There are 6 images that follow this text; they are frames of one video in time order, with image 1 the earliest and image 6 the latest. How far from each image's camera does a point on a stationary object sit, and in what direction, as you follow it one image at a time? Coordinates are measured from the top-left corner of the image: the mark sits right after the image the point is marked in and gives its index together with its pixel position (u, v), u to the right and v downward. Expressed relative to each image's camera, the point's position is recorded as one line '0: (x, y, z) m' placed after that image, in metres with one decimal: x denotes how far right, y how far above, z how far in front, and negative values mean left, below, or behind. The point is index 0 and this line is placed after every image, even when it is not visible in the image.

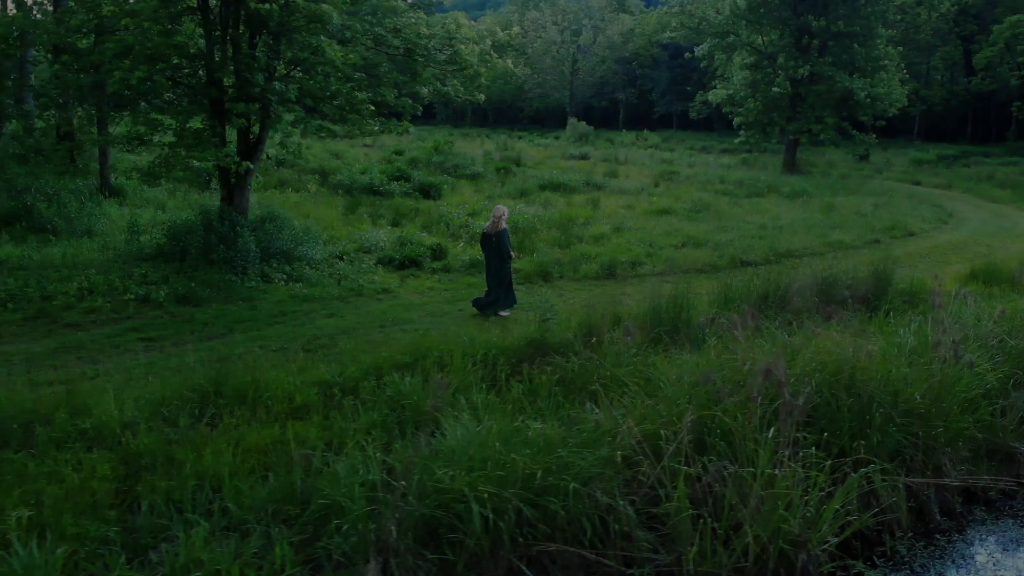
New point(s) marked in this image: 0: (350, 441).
0: (-1.1, -1.0, +6.0) m
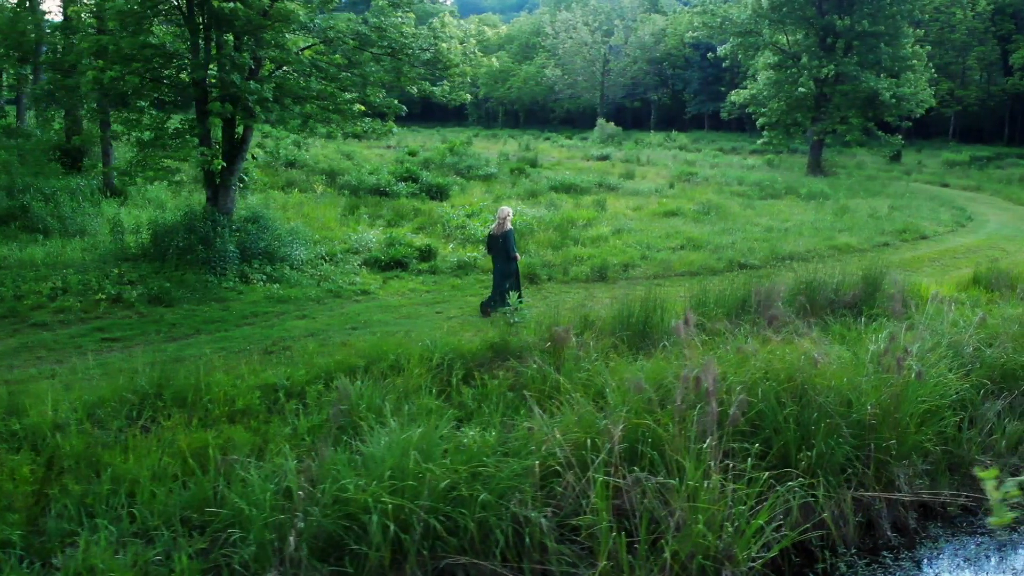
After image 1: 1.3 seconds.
0: (-1.5, -1.0, +5.9) m
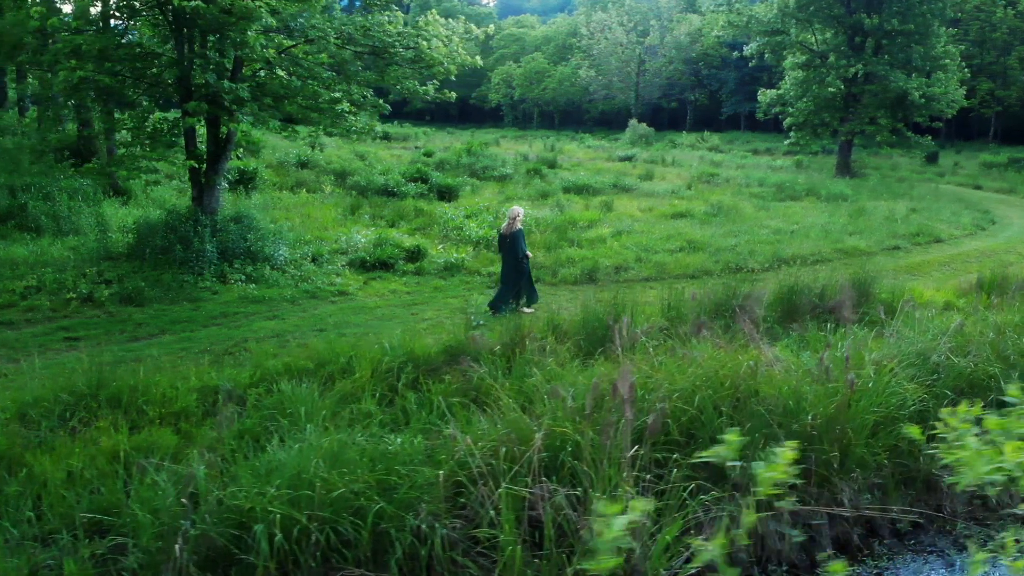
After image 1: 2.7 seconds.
0: (-2.0, -1.0, +5.8) m
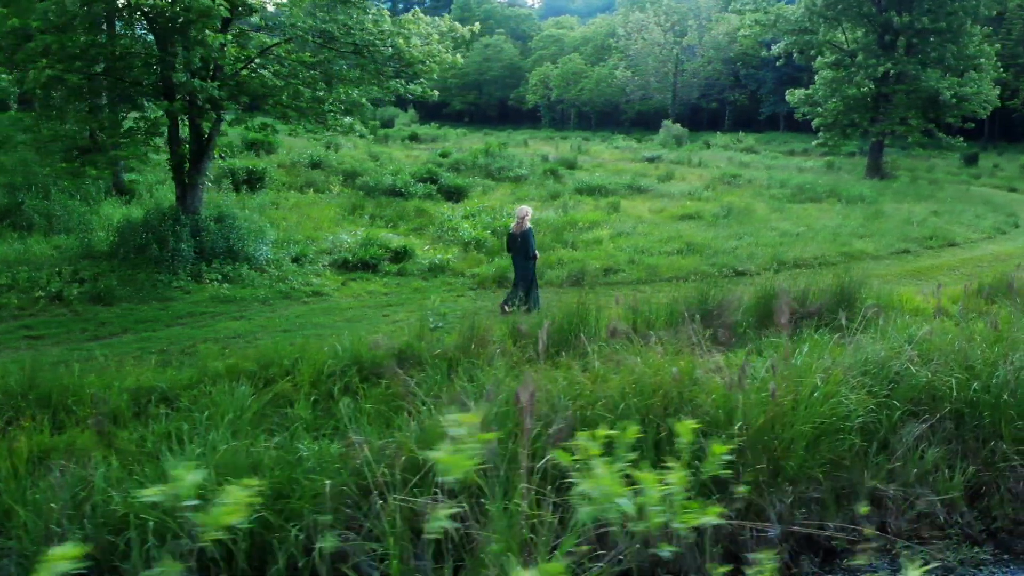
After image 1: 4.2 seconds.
0: (-2.5, -1.0, +5.7) m
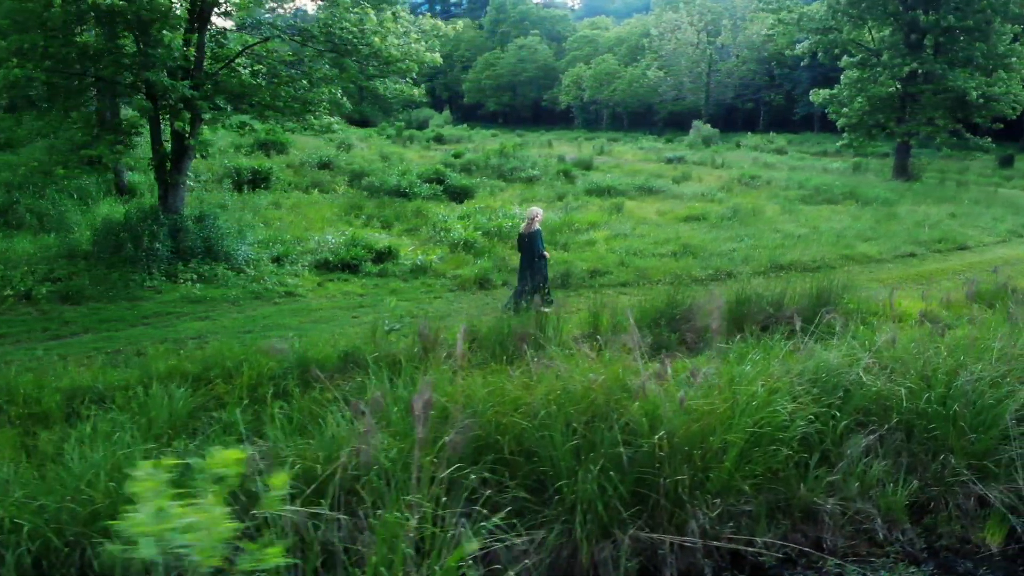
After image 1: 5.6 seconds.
0: (-3.1, -1.0, +5.6) m
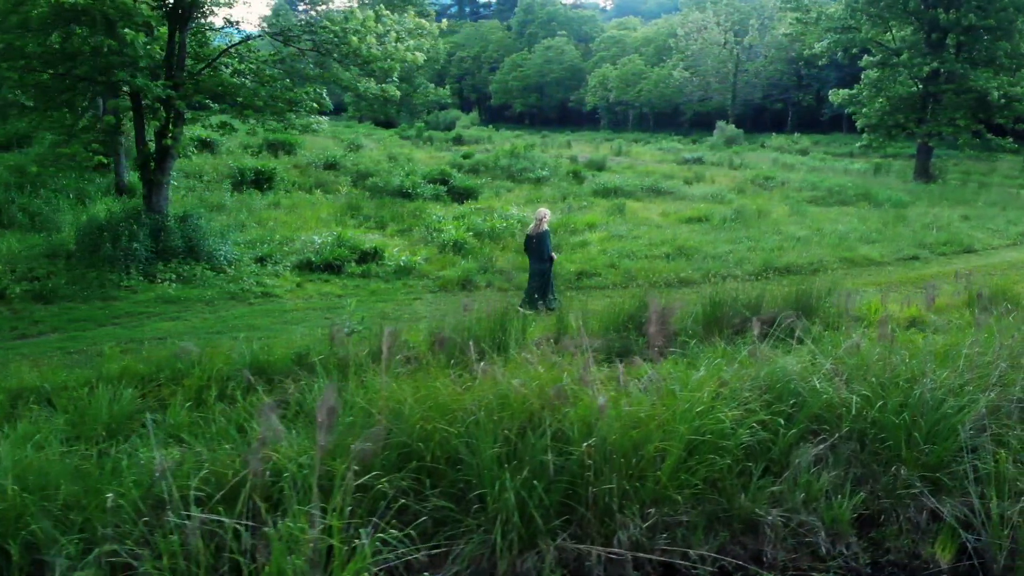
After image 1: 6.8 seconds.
0: (-3.5, -1.0, +5.6) m
